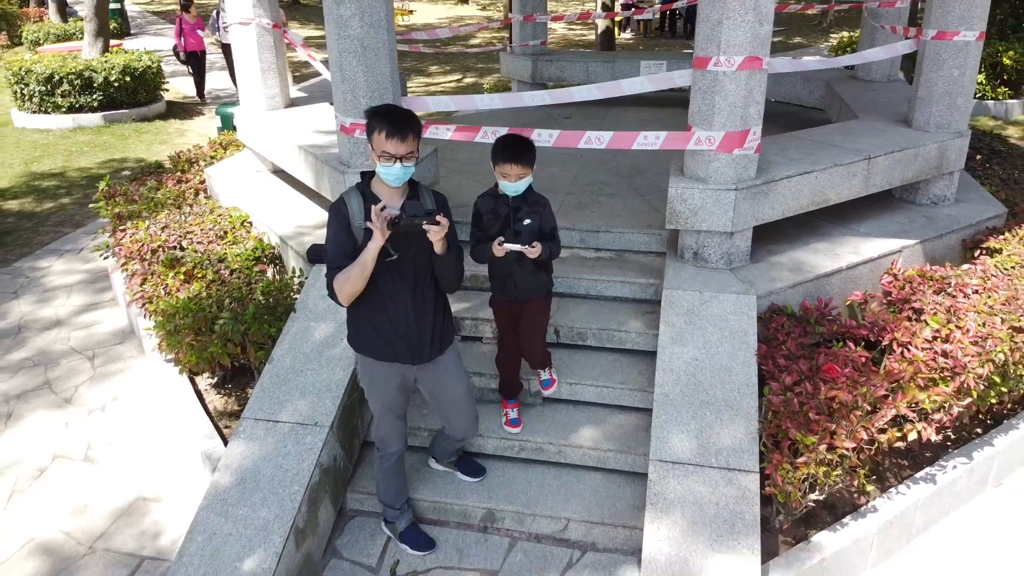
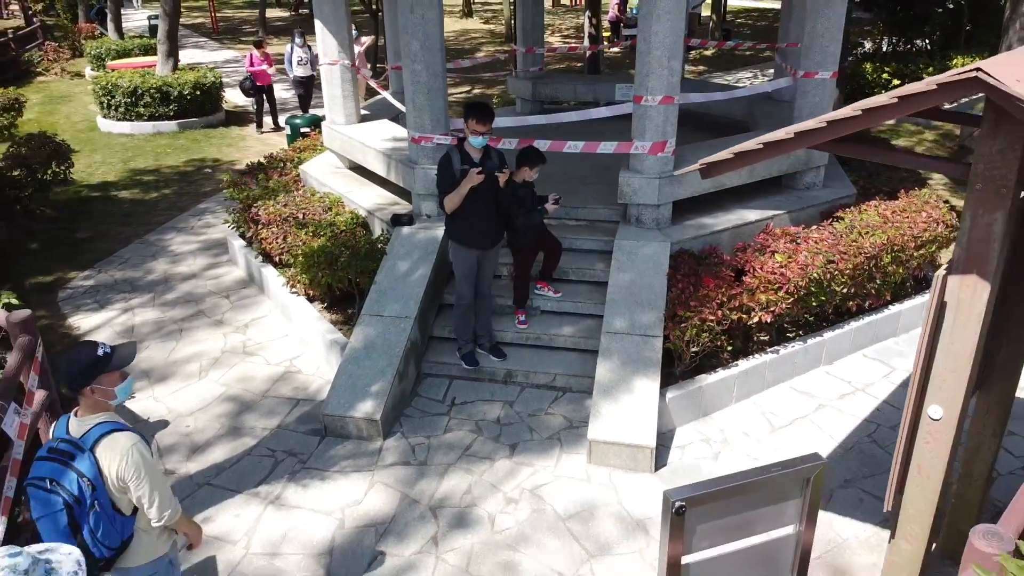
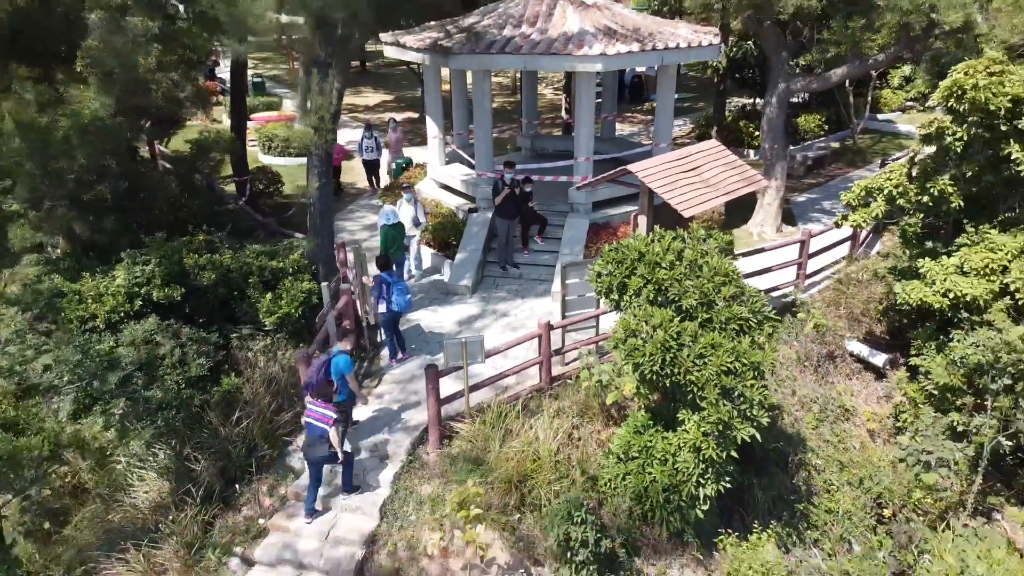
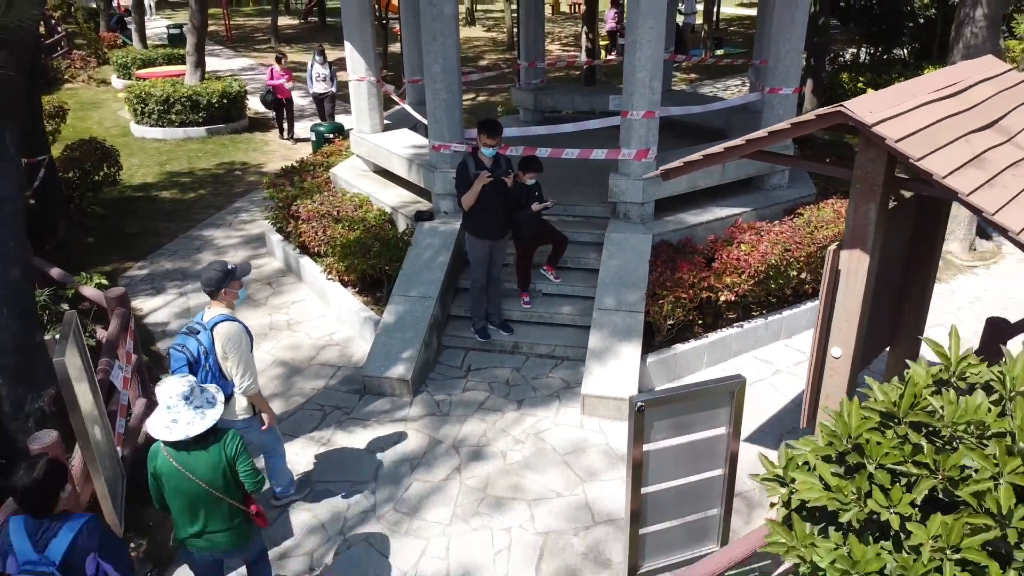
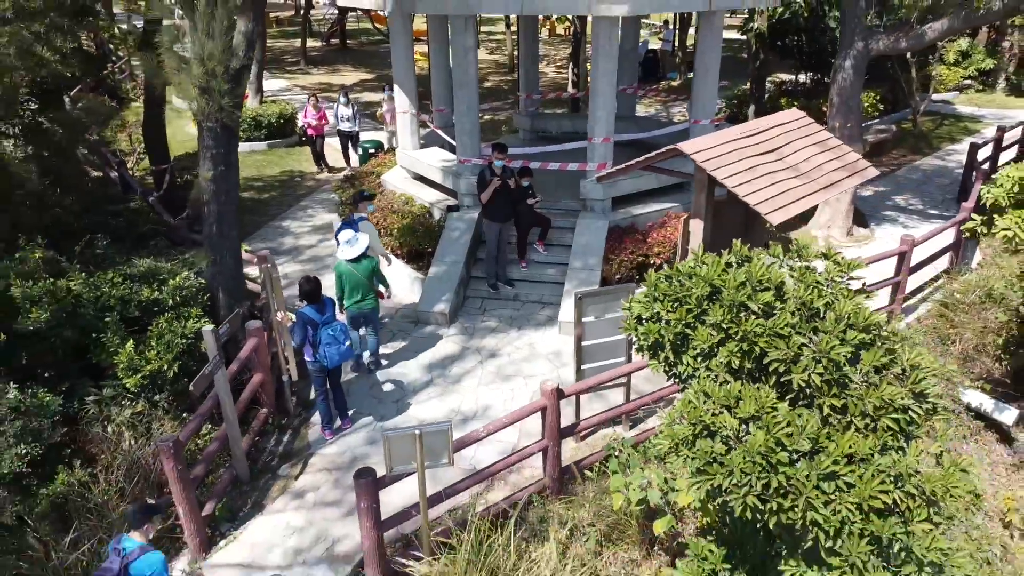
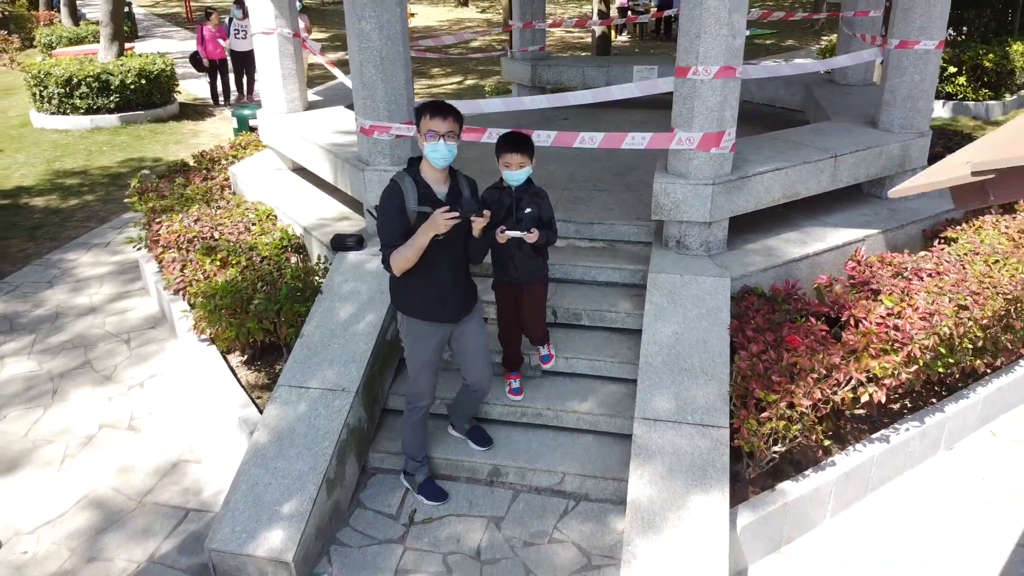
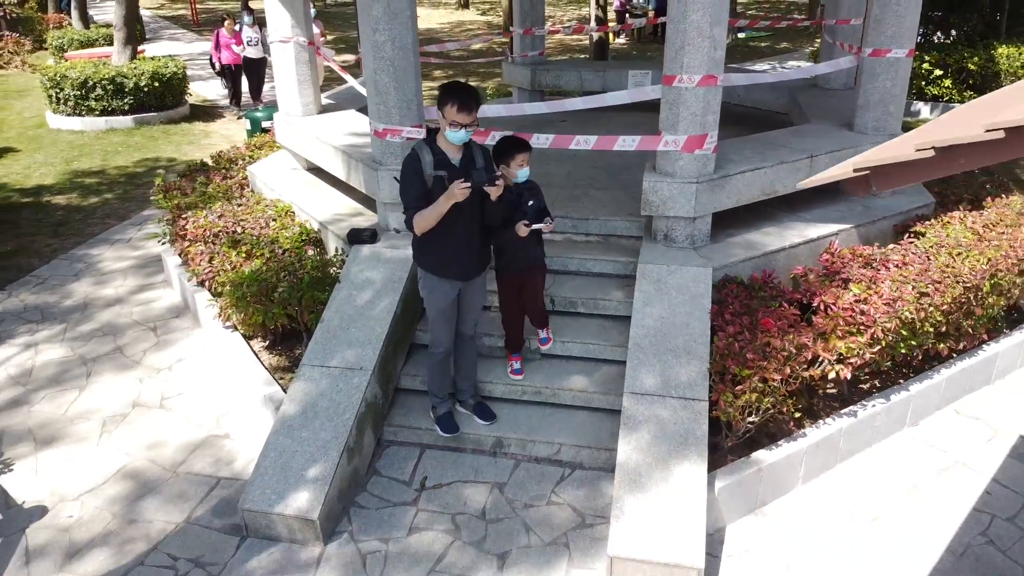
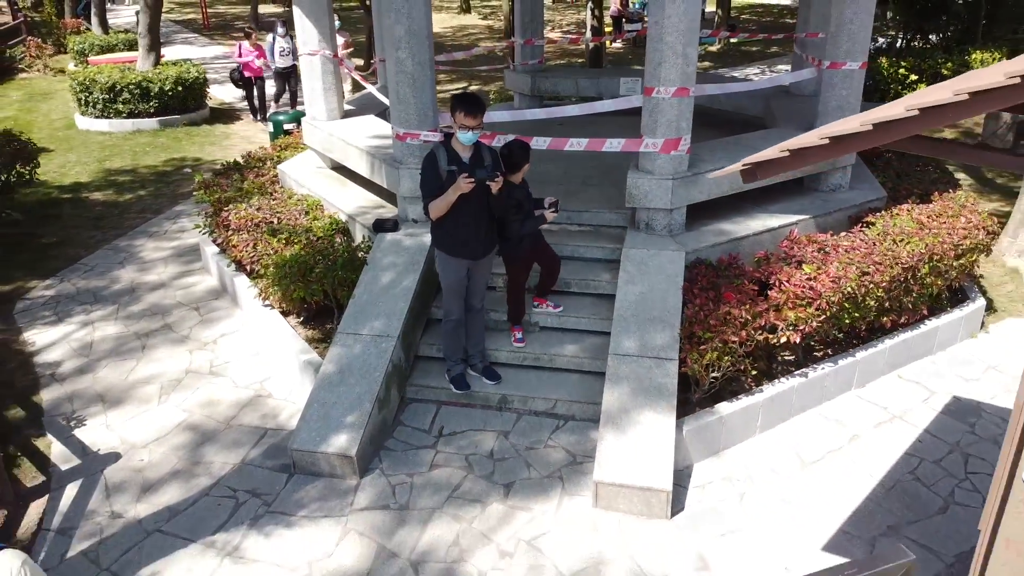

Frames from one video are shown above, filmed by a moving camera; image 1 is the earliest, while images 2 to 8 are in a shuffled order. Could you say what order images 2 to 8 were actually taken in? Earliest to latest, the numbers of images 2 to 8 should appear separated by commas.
6, 7, 8, 2, 4, 5, 3
